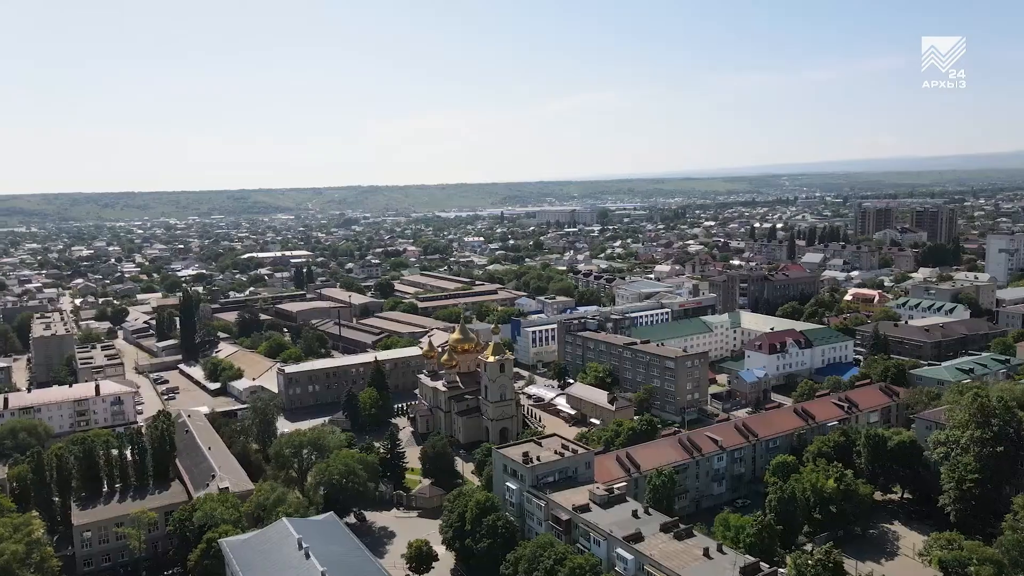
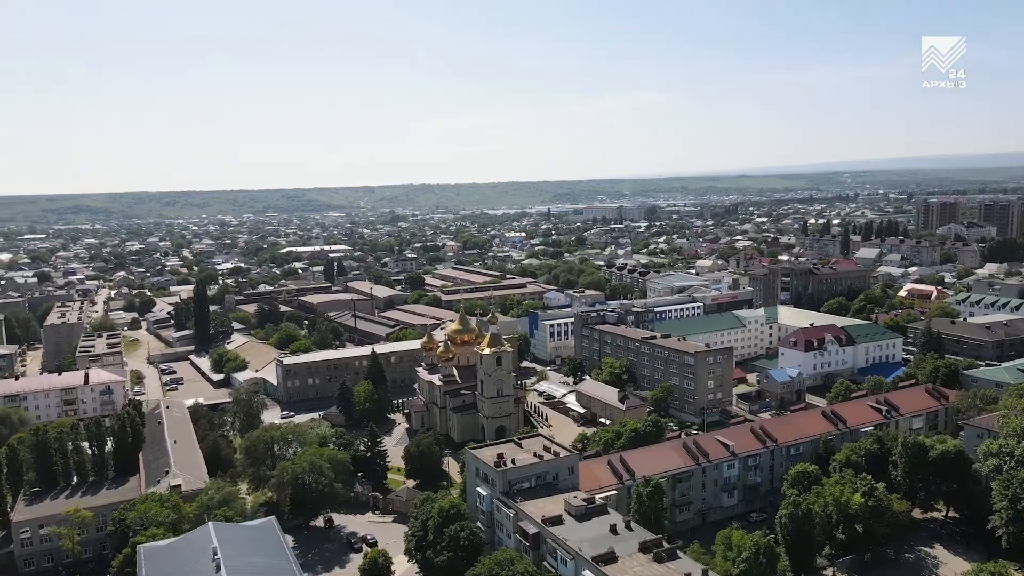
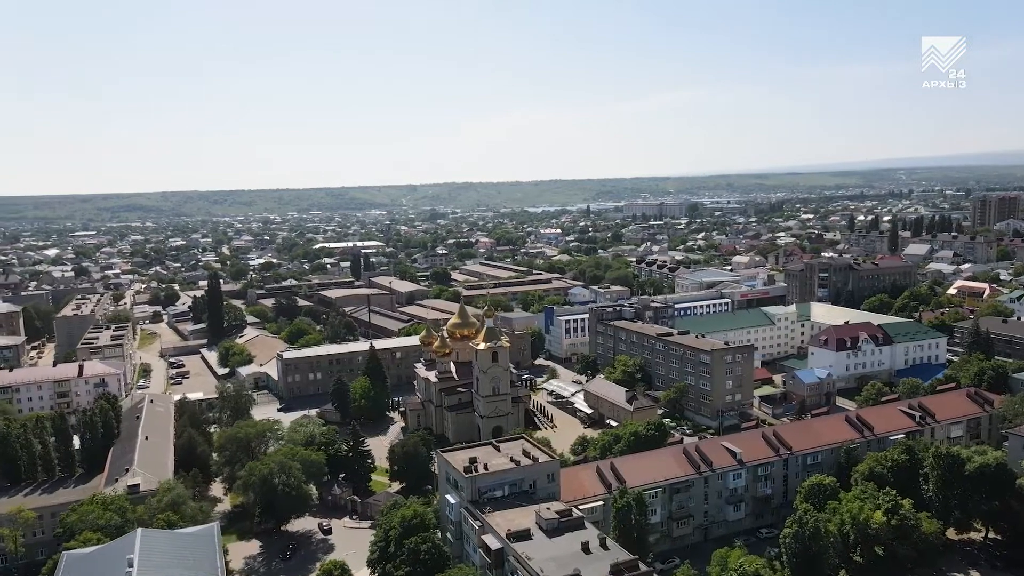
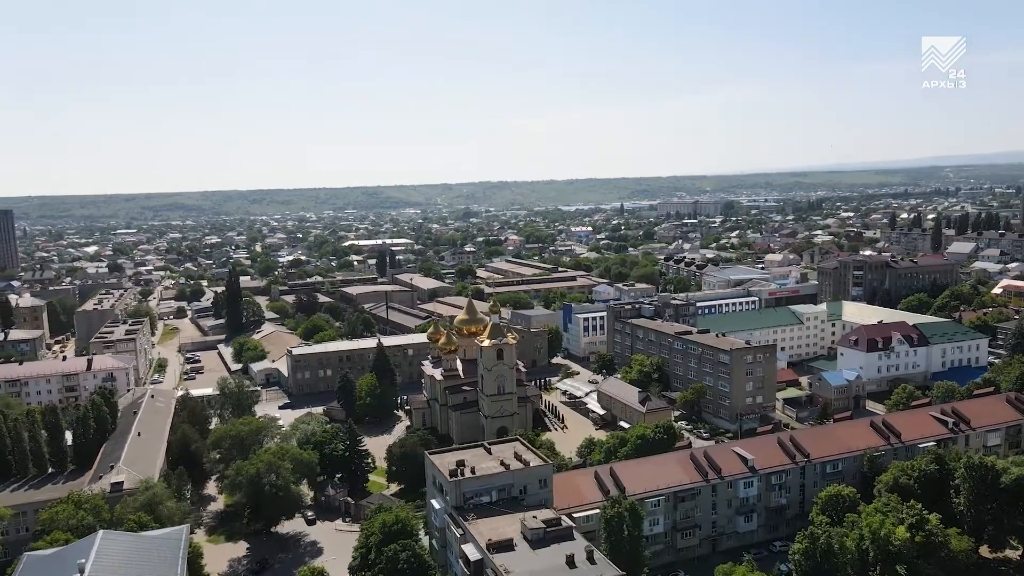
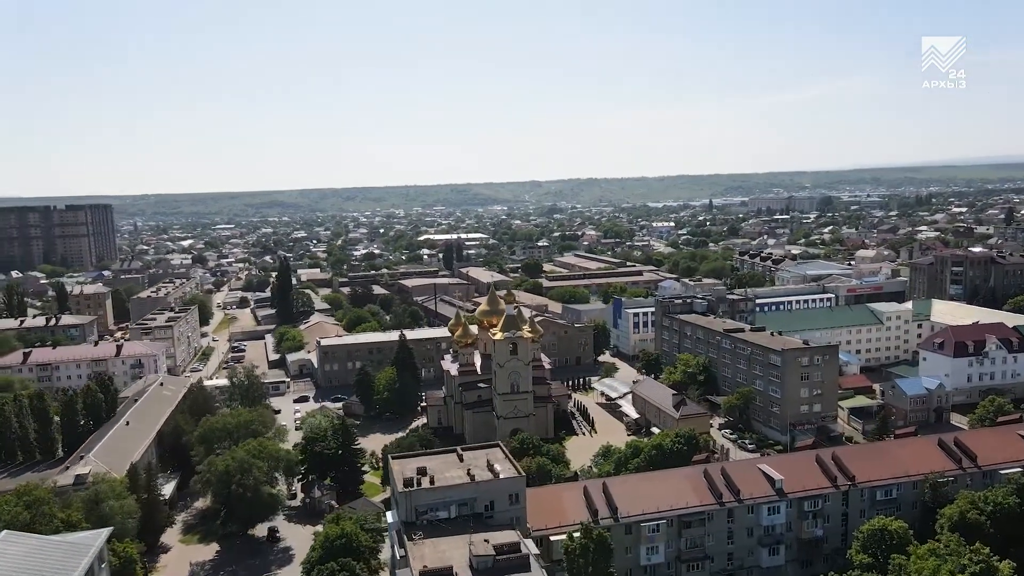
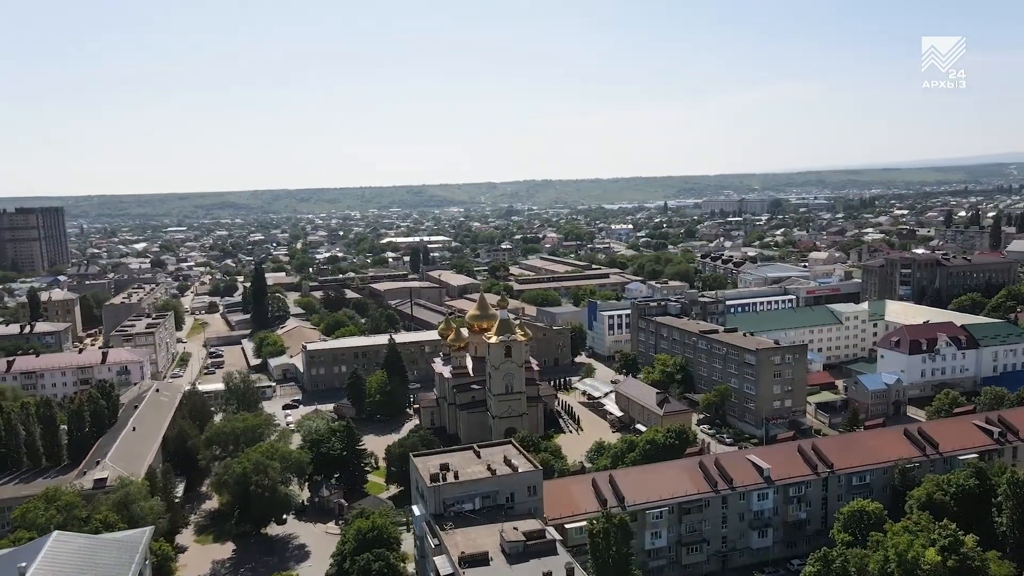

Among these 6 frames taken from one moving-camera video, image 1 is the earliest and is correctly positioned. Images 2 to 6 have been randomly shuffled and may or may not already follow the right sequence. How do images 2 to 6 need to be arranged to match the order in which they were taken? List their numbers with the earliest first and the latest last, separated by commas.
2, 3, 4, 6, 5
